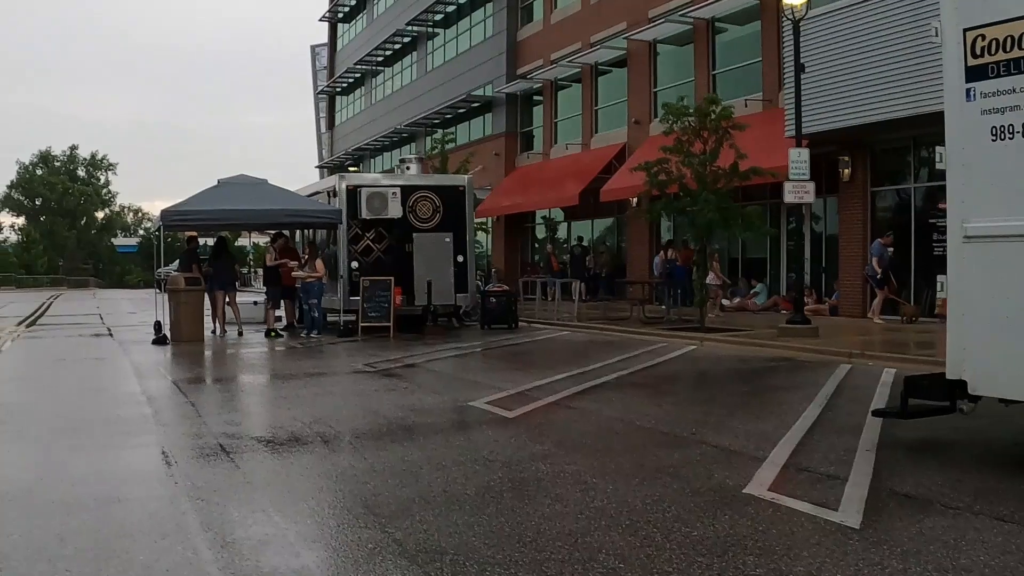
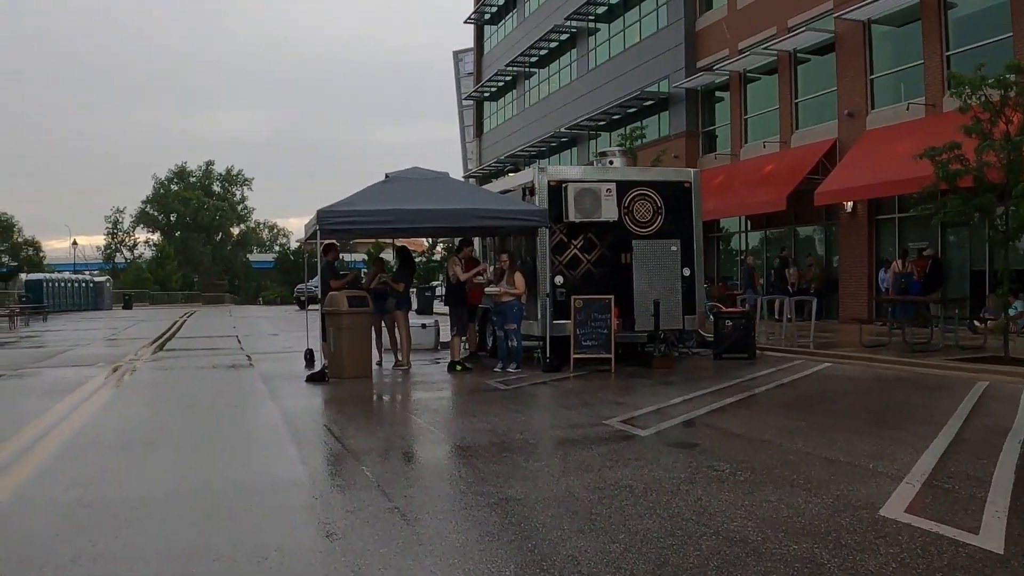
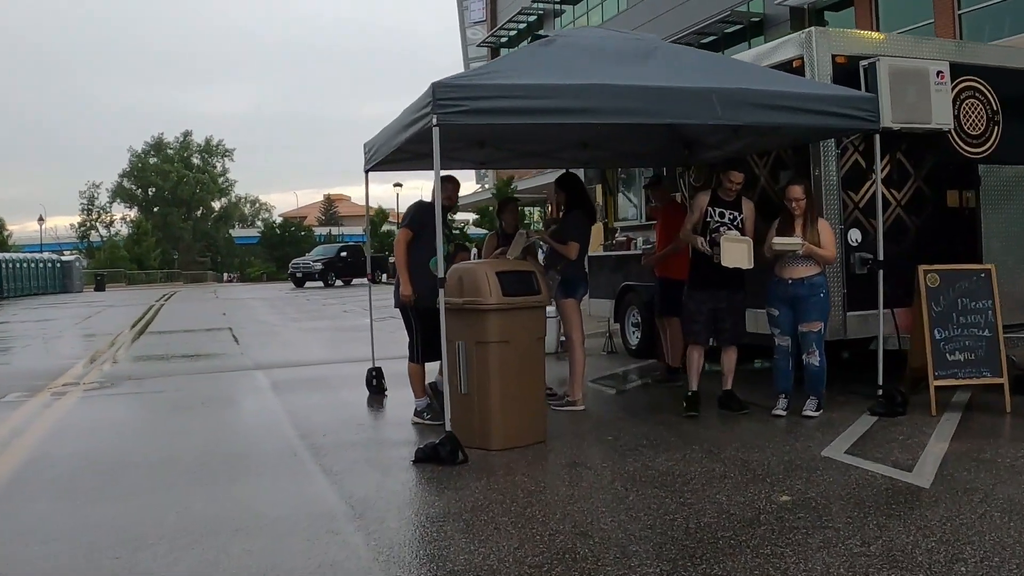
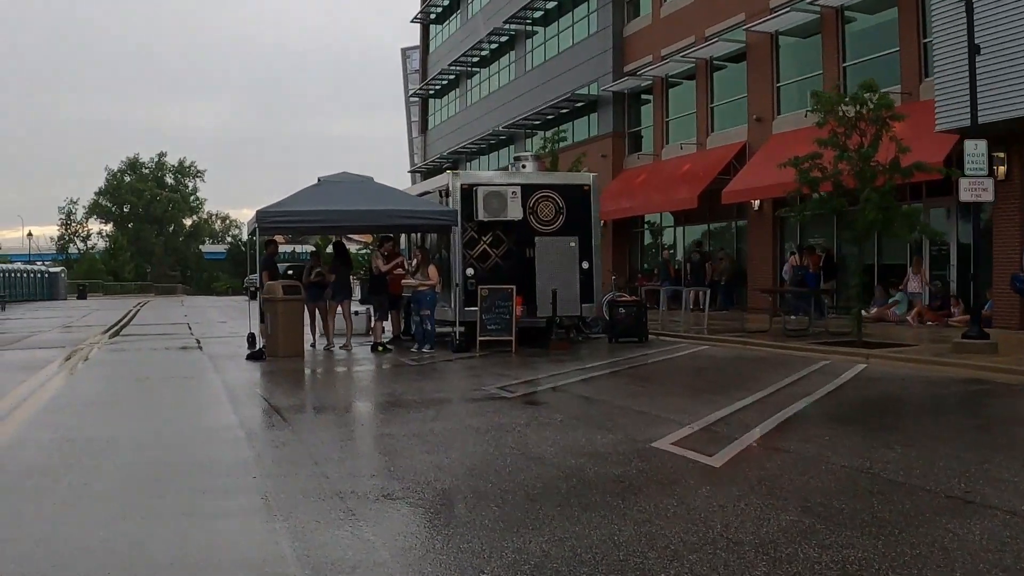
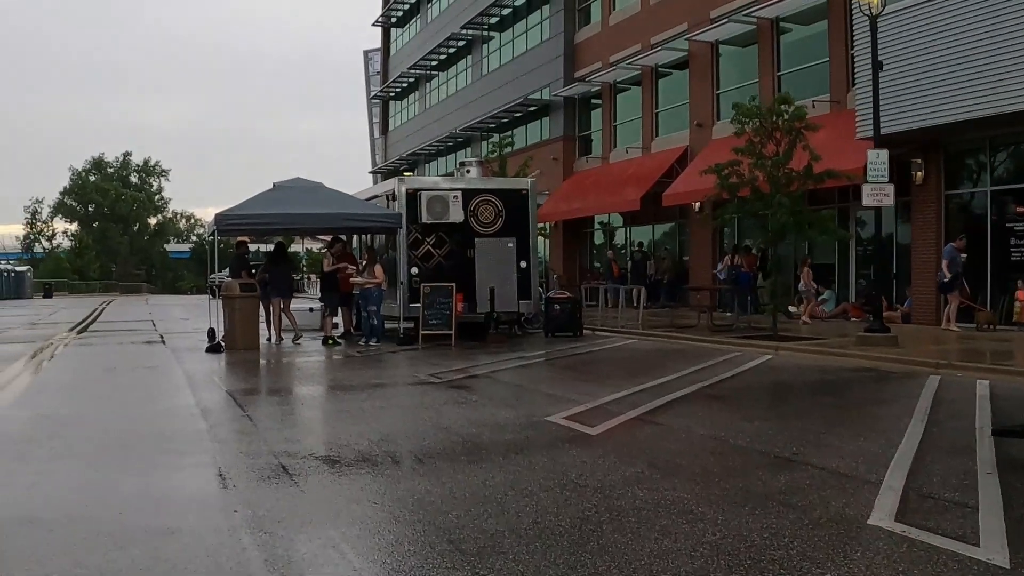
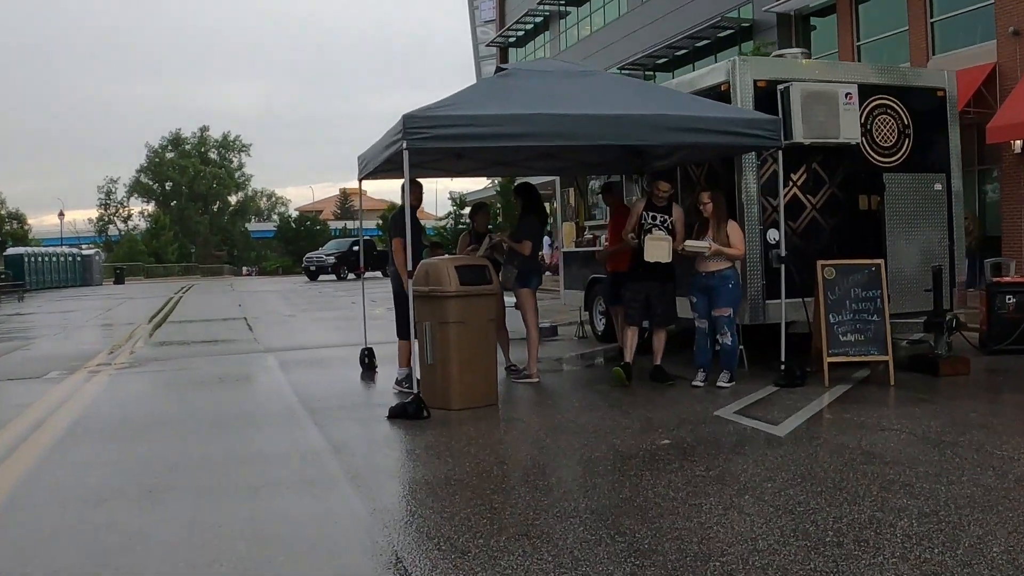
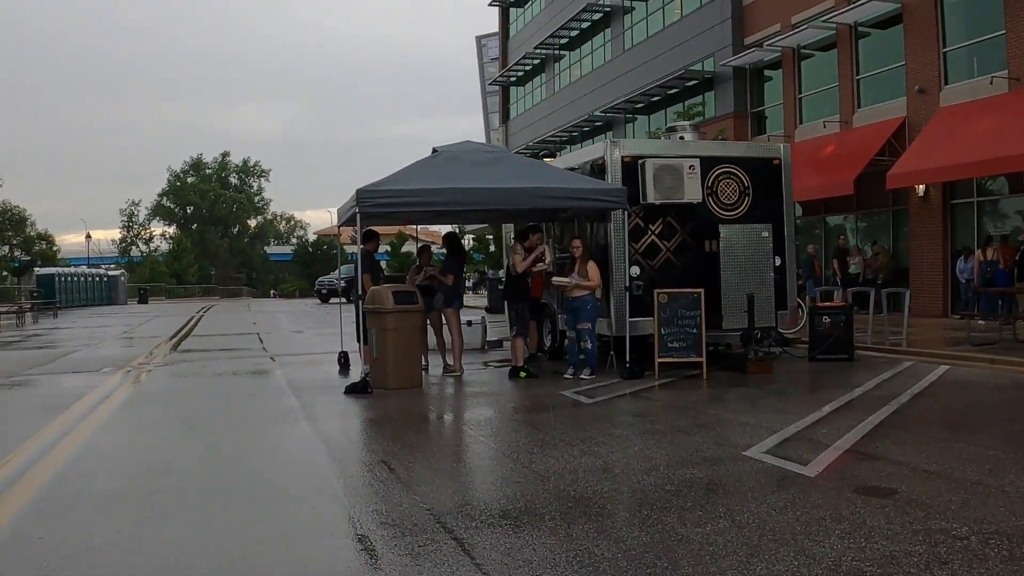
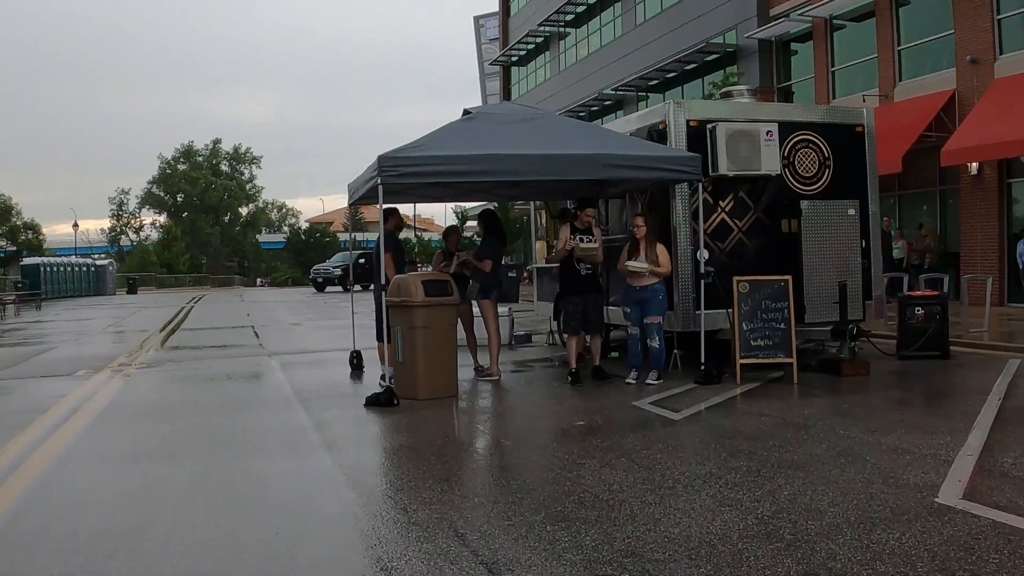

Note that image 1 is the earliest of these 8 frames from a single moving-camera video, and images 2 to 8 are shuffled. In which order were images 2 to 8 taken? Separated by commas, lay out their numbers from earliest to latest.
5, 4, 2, 7, 8, 6, 3
